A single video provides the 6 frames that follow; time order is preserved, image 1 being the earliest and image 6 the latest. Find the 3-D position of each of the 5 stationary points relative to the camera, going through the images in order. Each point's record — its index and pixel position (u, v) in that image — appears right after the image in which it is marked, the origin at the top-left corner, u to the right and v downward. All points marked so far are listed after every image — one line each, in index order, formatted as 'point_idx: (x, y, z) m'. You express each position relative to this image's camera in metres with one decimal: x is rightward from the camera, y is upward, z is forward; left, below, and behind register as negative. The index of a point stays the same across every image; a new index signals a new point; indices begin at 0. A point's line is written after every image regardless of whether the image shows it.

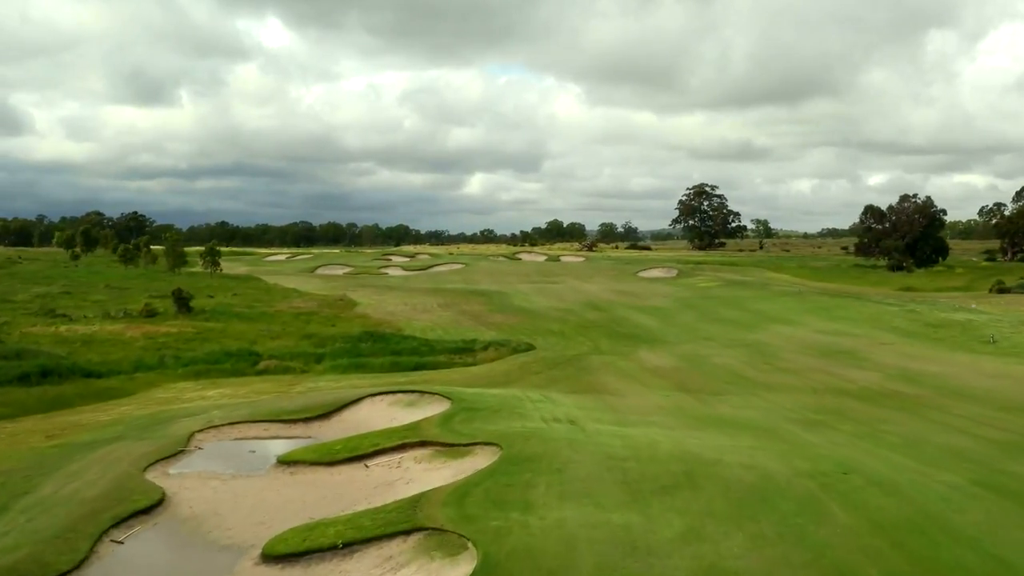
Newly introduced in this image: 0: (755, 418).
0: (+4.0, -2.1, +18.0) m
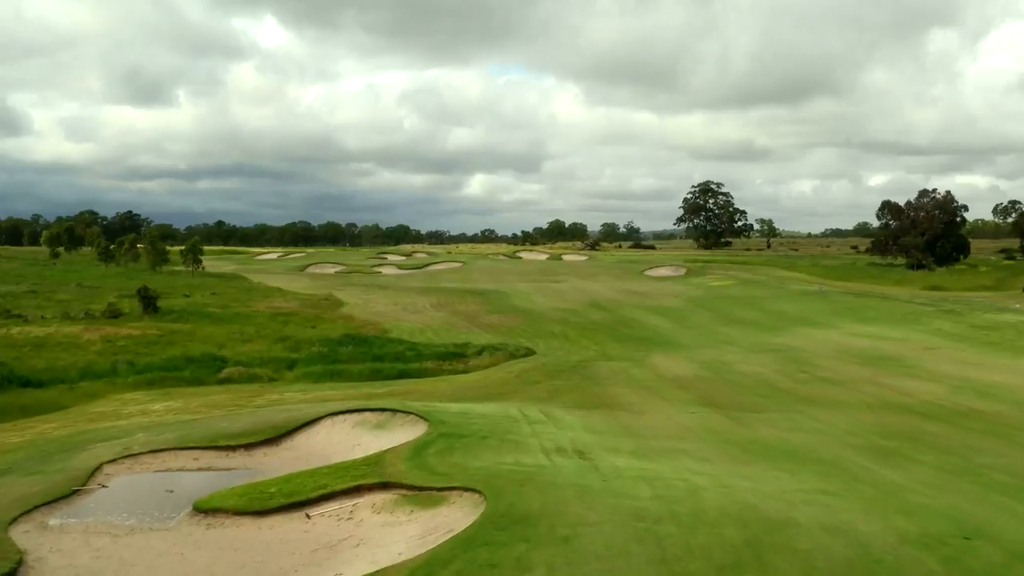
0: (+3.9, -2.1, +14.4) m
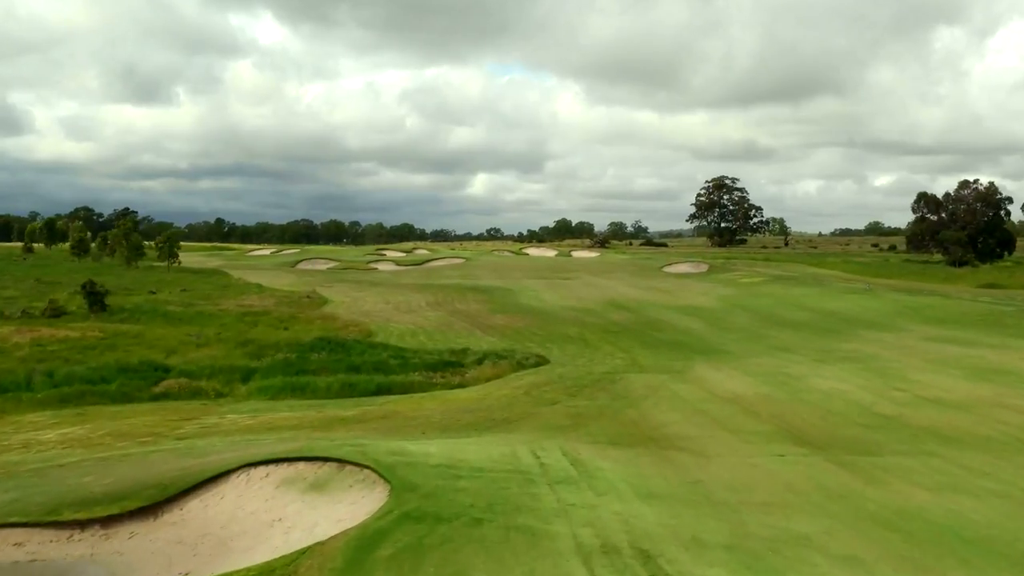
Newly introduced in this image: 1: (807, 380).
0: (+4.0, -1.9, +9.0) m
1: (+5.2, -1.6, +19.3) m
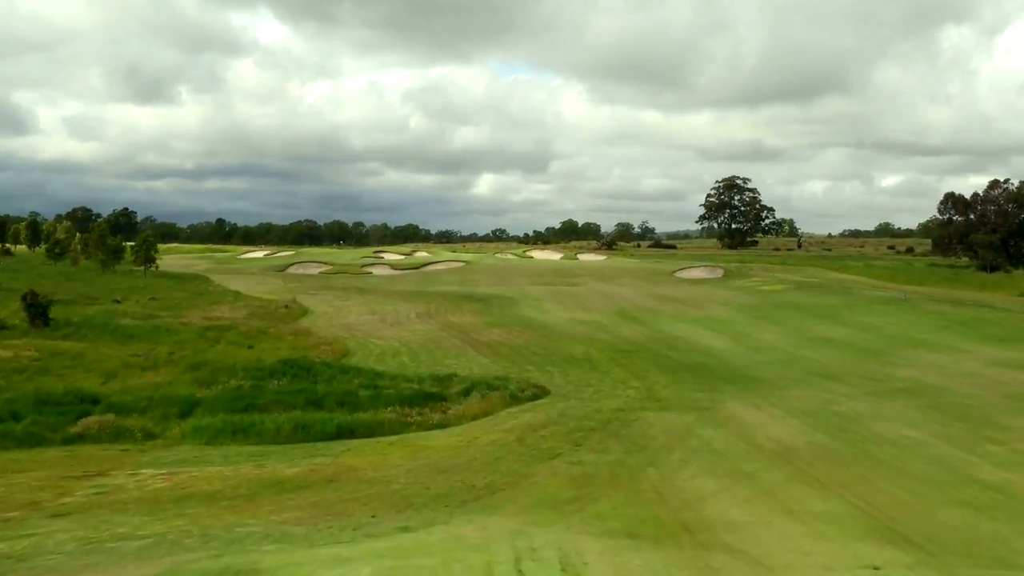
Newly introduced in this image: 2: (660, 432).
0: (+3.8, -2.2, +5.3) m
1: (+5.1, -1.9, +15.5) m
2: (+2.1, -2.0, +15.7) m
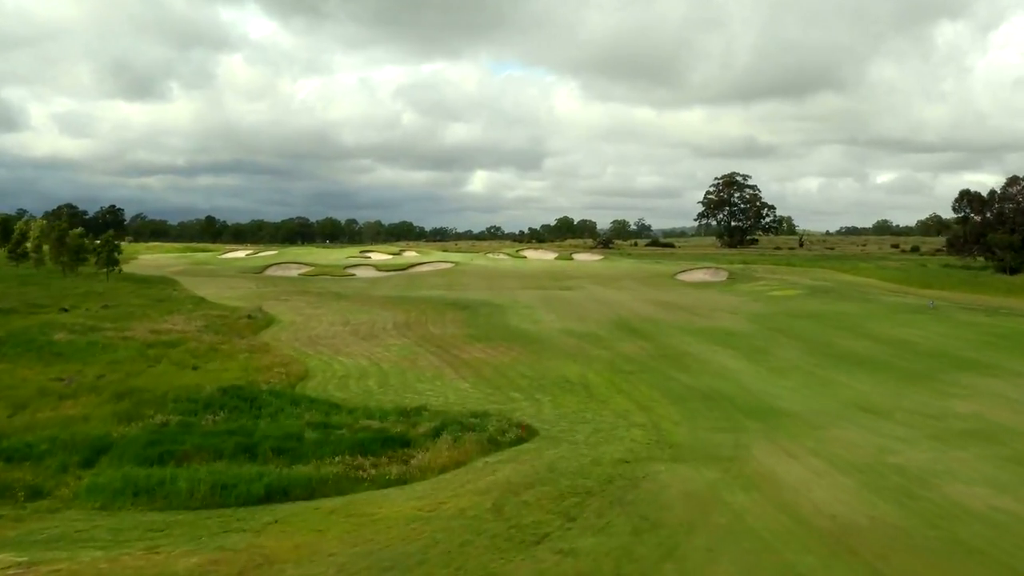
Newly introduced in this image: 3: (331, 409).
0: (+3.6, -2.5, +1.8) m
1: (+4.8, -2.2, +12.1) m
2: (+1.8, -2.3, +12.2) m
3: (-3.0, -2.0, +18.3) m
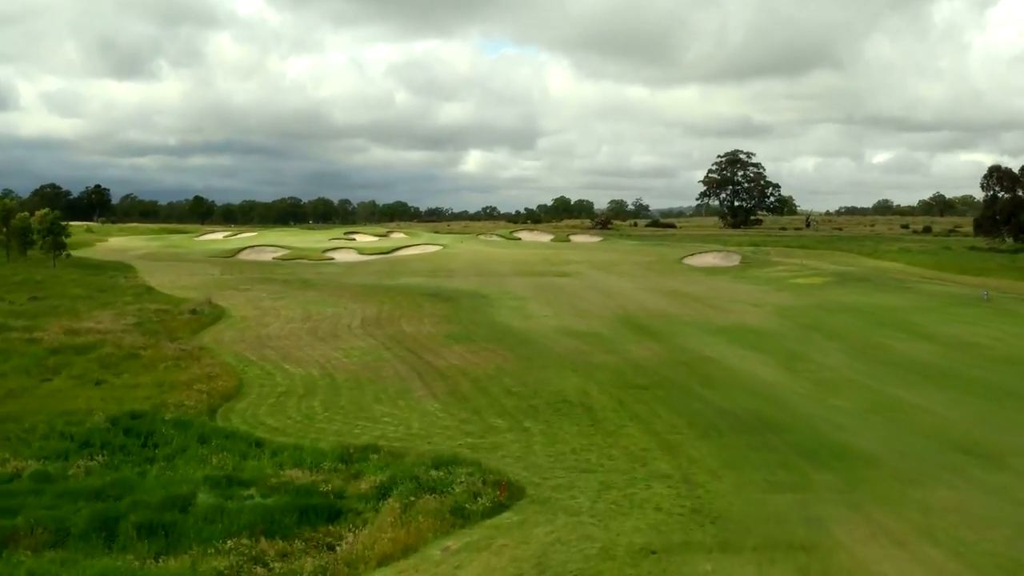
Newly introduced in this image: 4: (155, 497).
0: (+3.4, -2.8, -2.7) m
1: (+4.5, -2.3, +7.5) m
2: (+1.6, -2.4, +7.7) m
3: (-3.3, -2.0, +13.7) m
4: (-3.7, -2.2, +11.5) m
